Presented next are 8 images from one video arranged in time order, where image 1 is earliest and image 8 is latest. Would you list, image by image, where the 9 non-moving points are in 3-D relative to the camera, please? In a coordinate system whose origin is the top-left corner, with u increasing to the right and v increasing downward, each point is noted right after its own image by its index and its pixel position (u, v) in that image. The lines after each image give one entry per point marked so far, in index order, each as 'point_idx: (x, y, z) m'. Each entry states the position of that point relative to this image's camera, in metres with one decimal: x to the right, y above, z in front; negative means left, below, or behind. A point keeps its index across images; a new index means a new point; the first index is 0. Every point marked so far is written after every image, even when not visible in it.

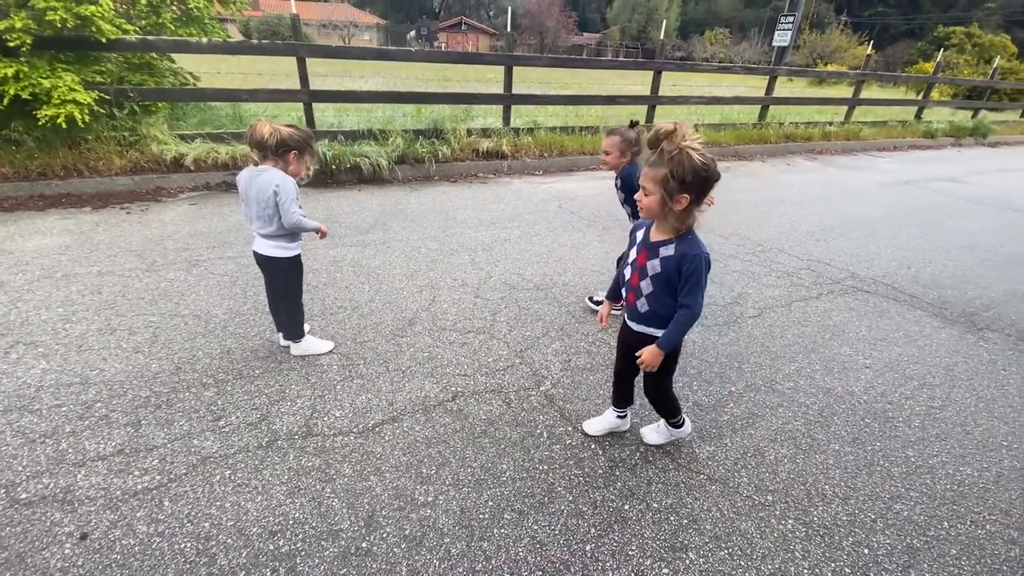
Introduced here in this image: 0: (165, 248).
0: (-2.9, +0.3, +3.9) m
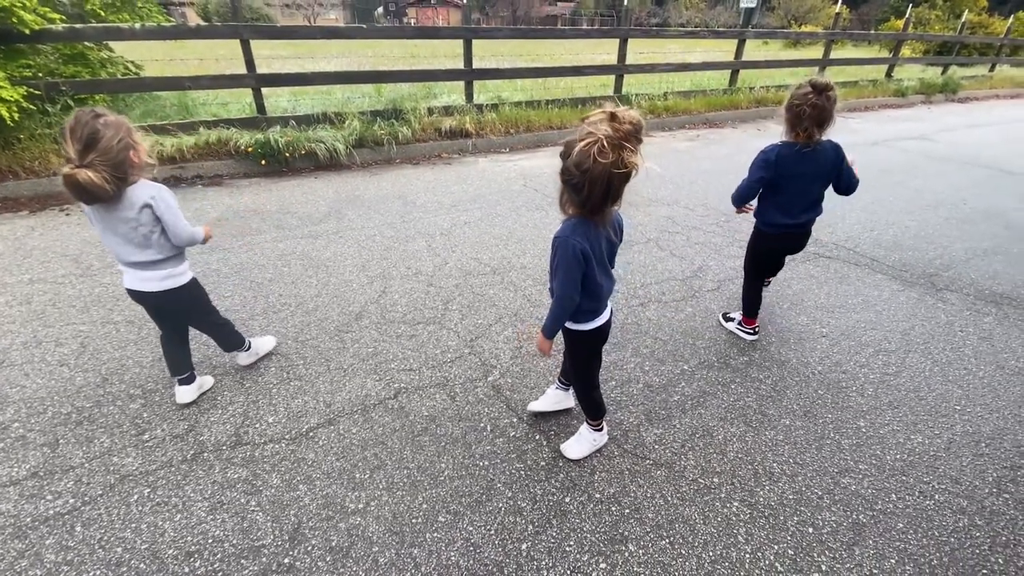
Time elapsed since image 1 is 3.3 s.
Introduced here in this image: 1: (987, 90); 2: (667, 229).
0: (-3.2, +0.3, +3.7) m
1: (+12.2, +5.1, +12.3) m
2: (+1.4, +0.5, +4.3) m
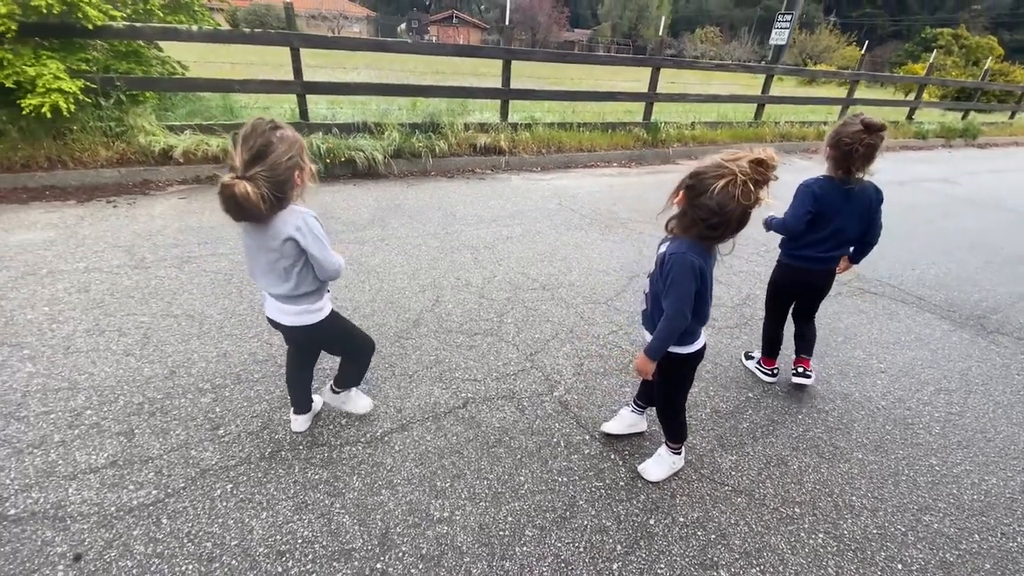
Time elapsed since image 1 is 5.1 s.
0: (-2.8, +0.4, +3.8) m
1: (+12.9, +3.9, +12.5) m
2: (+1.8, +0.3, +4.3) m
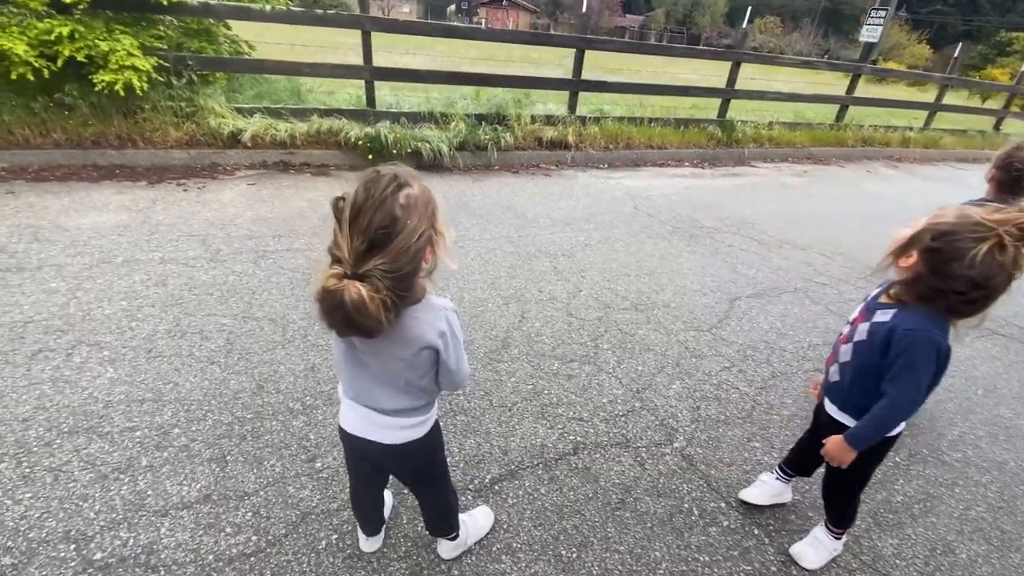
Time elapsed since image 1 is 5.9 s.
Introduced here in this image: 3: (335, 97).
0: (-2.2, +0.4, +3.7) m
1: (+14.2, +3.2, +11.3) m
2: (+2.5, +0.1, +3.9) m
3: (-2.3, +2.5, +6.3) m
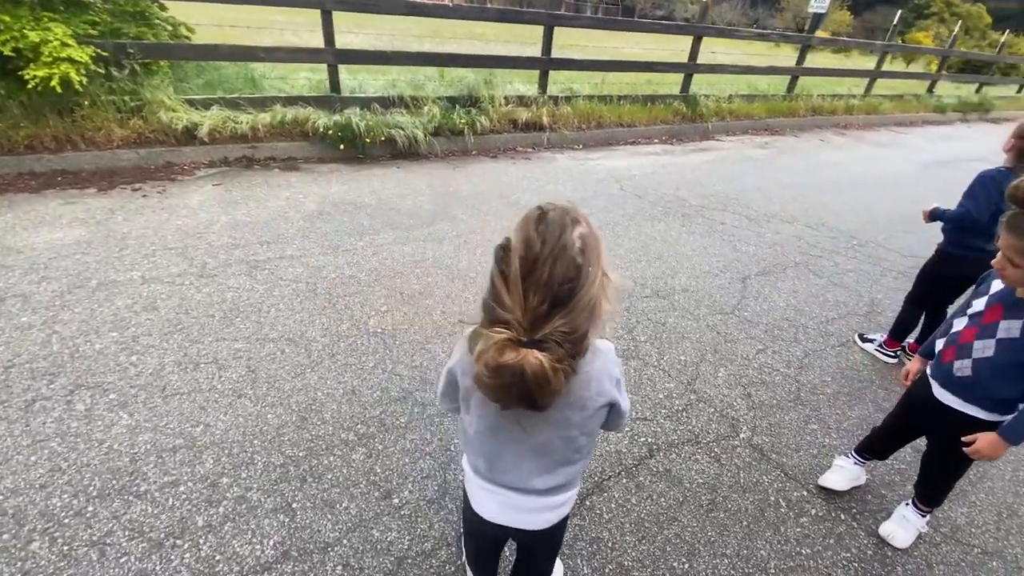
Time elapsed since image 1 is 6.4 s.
0: (-2.1, +0.3, +3.3) m
1: (+13.2, +4.6, +12.5) m
2: (+2.5, +0.3, +4.1) m
3: (-2.7, +2.5, +5.8) m
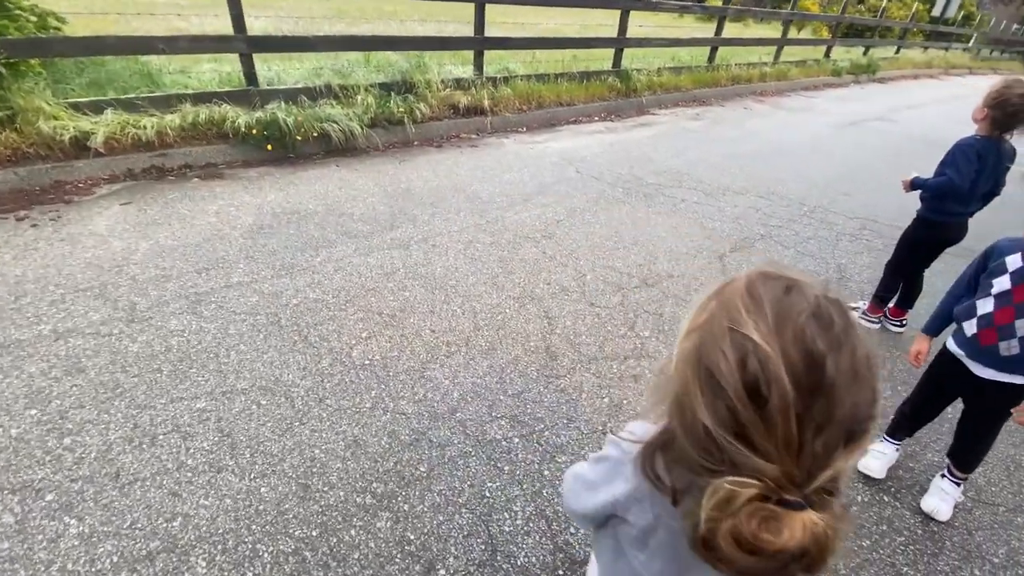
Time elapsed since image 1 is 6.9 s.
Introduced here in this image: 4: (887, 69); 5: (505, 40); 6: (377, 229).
0: (-2.2, 0.0, +2.8) m
1: (+11.1, +6.2, +13.8) m
2: (+2.3, +0.6, +4.2) m
3: (-3.4, +2.3, +5.1) m
4: (+10.6, +6.2, +13.6) m
5: (-0.1, +3.4, +6.5) m
6: (-1.0, +0.5, +3.6) m
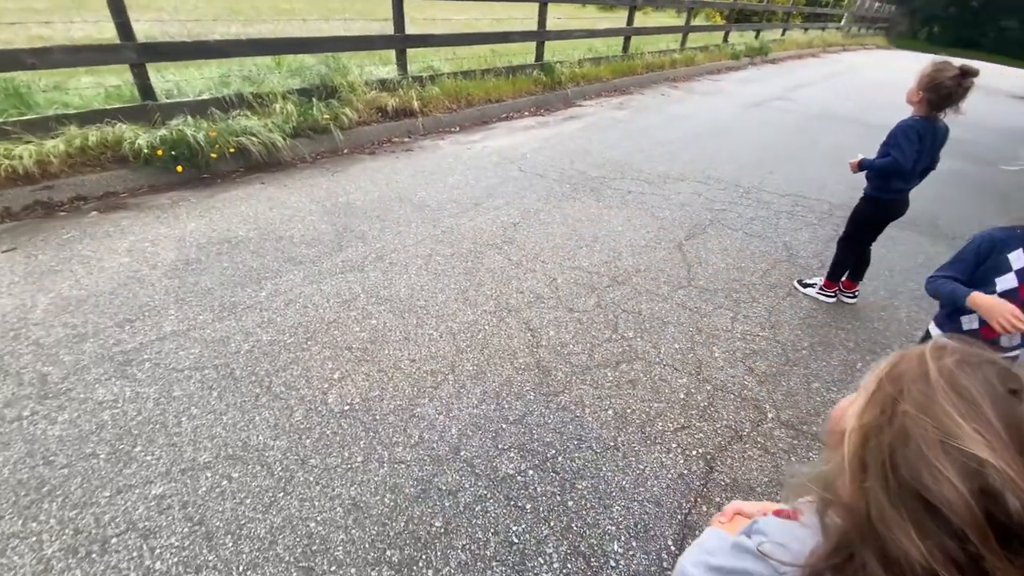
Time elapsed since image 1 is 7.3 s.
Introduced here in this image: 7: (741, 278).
0: (-2.3, -0.3, +2.3) m
1: (+8.6, +7.3, +15.0) m
2: (+1.8, +0.7, +4.3) m
3: (-4.0, +1.8, +4.4) m
4: (+8.1, +7.3, +14.7) m
5: (-1.1, +3.3, +6.3) m
6: (-1.3, +0.3, +3.3) m
7: (+1.6, +0.1, +3.2) m
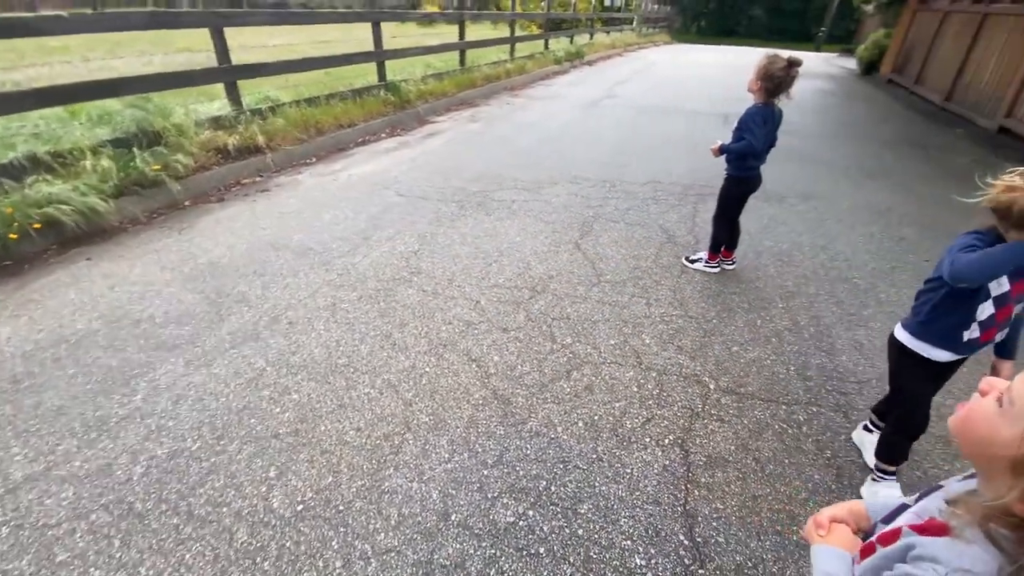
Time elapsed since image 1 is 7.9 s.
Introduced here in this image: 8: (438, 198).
0: (-2.4, -0.9, +1.6) m
1: (+3.0, +8.1, +16.6) m
2: (+0.8, +0.8, +4.6) m
3: (-5.0, +0.7, +3.1) m
4: (+2.7, +8.0, +16.3) m
5: (-3.0, +2.7, +5.7) m
6: (-1.8, -0.2, +2.8) m
7: (+0.9, +0.2, +3.5) m
8: (-0.7, +0.9, +4.7) m
